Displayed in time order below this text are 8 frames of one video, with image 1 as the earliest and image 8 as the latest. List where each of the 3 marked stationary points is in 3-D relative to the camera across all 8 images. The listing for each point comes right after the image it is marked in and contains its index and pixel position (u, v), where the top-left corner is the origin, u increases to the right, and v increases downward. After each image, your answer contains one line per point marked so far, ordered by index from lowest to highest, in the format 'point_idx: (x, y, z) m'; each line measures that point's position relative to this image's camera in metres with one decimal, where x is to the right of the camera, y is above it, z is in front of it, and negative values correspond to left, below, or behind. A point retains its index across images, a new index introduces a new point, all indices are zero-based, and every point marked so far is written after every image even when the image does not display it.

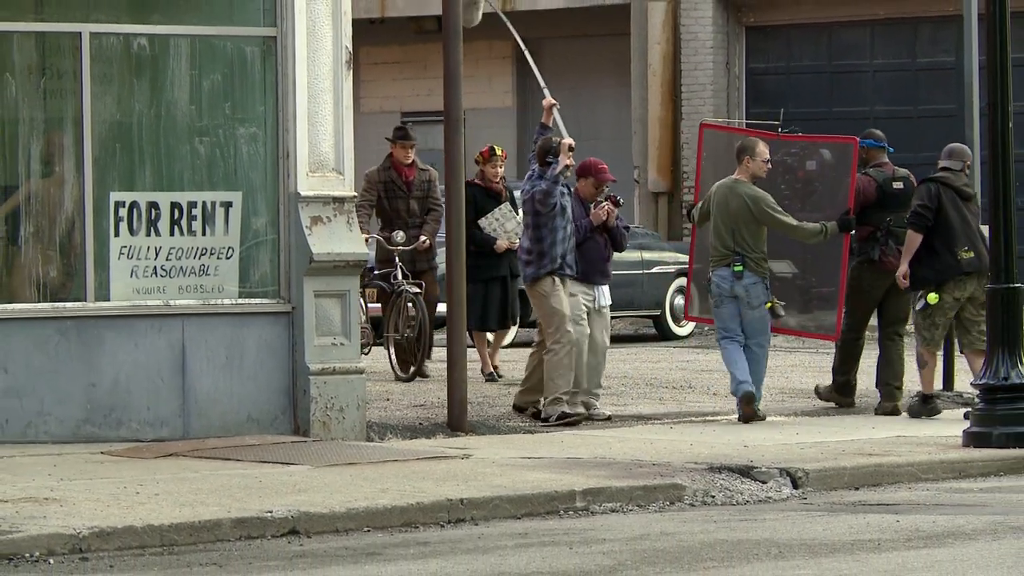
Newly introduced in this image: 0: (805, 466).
0: (+1.2, -0.8, +10.2) m
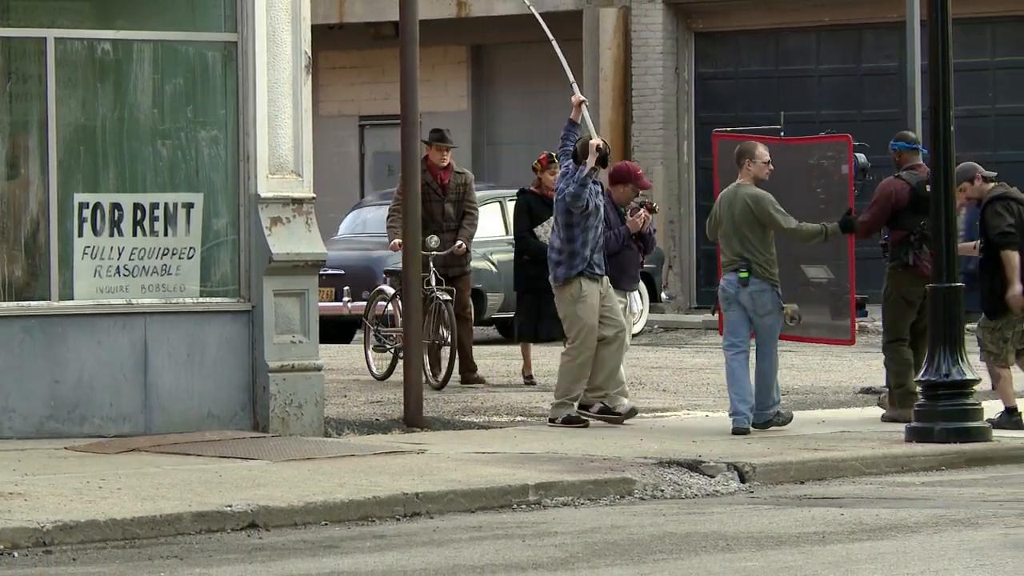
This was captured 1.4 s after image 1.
0: (+1.0, -0.8, +10.4) m
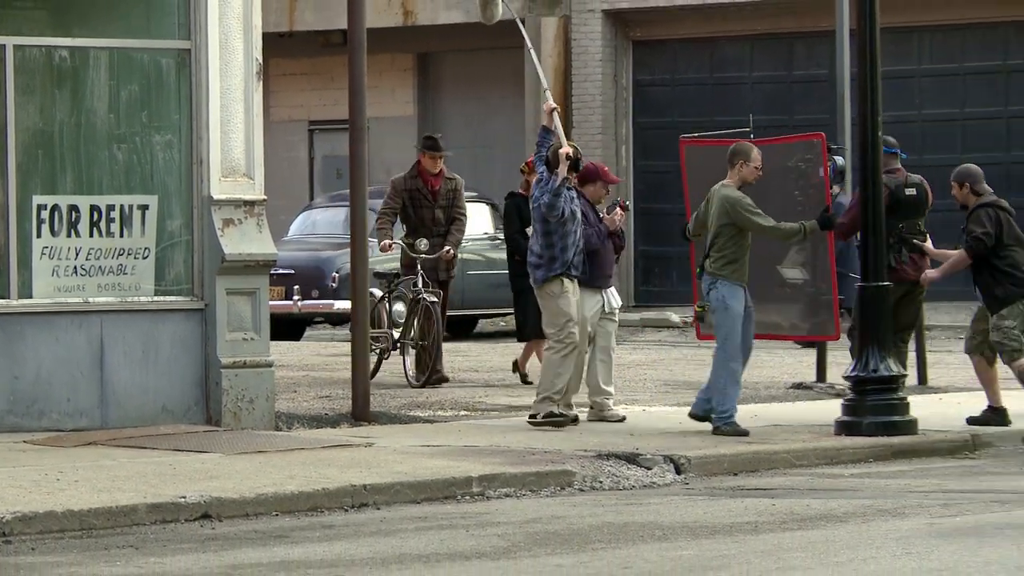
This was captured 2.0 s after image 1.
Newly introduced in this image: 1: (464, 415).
0: (+0.8, -0.8, +10.8) m
1: (-0.2, -0.7, +12.1) m
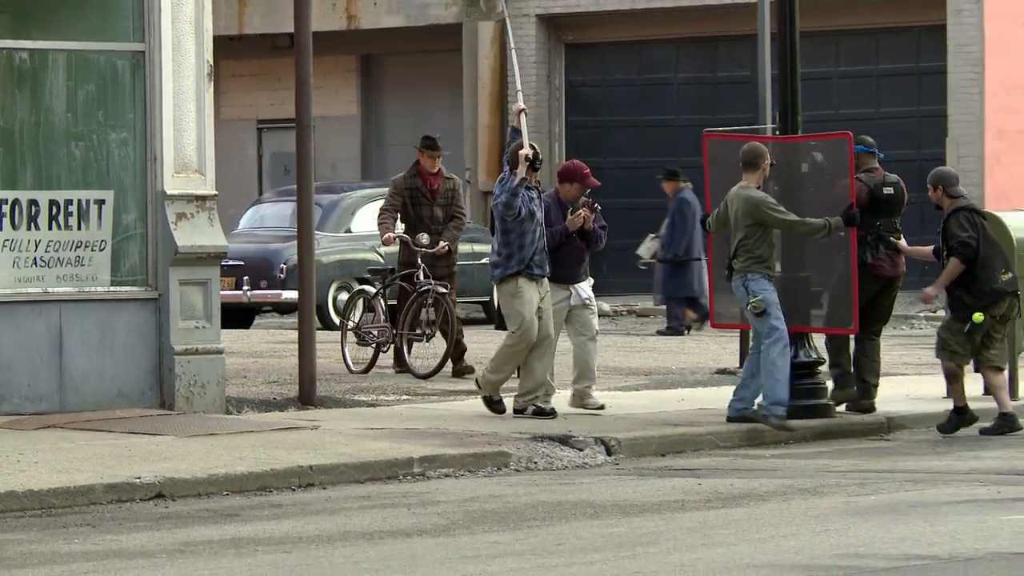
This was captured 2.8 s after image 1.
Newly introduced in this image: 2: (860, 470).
0: (+0.5, -0.7, +11.4) m
1: (-0.6, -0.6, +12.7) m
2: (+1.6, -0.8, +10.8) m
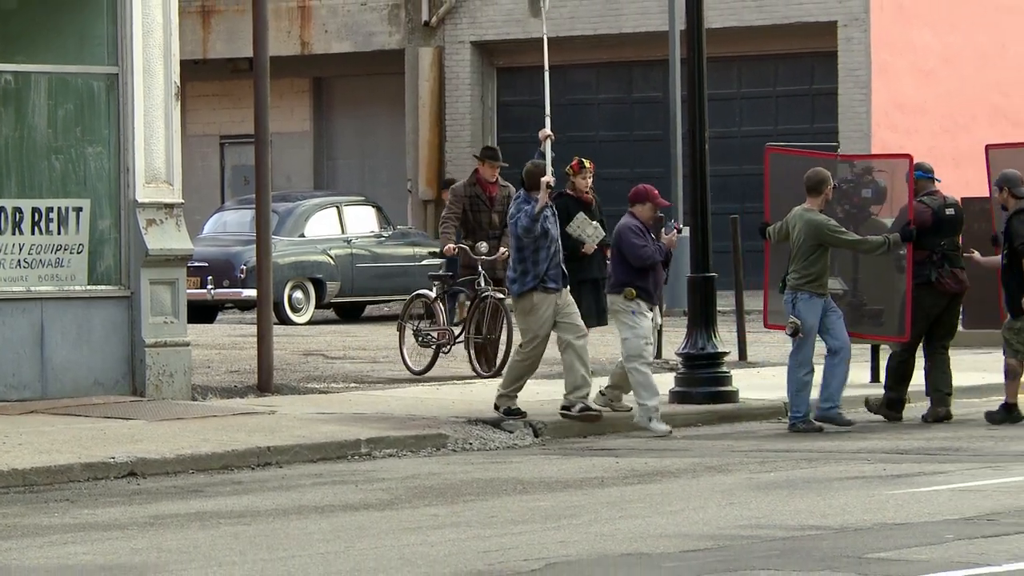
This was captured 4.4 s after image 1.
0: (+0.2, -0.7, +12.7) m
1: (-0.9, -0.6, +14.0) m
2: (+1.3, -0.8, +12.2) m
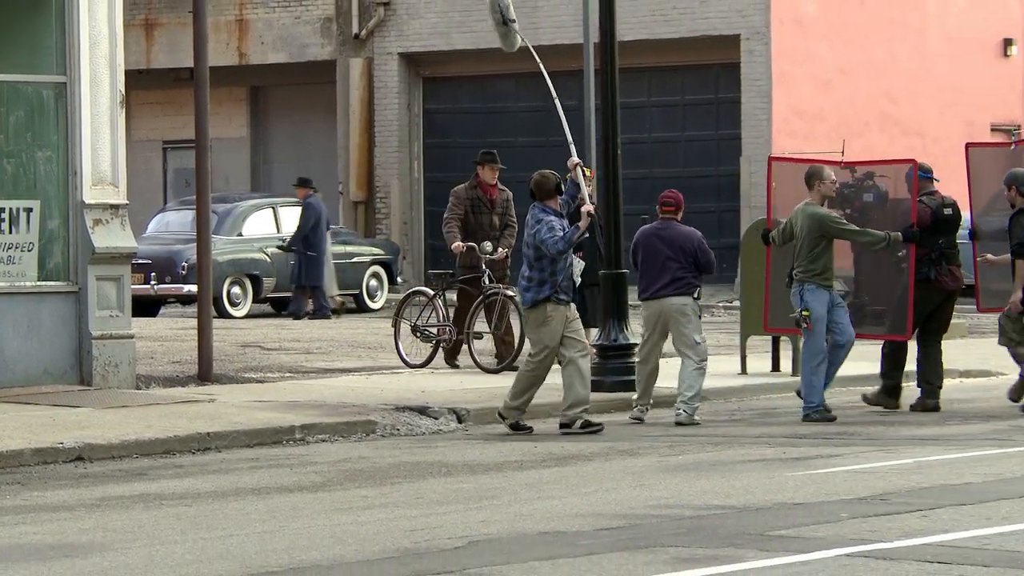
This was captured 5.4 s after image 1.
0: (-0.3, -0.7, +13.6) m
1: (-1.4, -0.6, +14.8) m
2: (+0.9, -0.8, +13.1) m
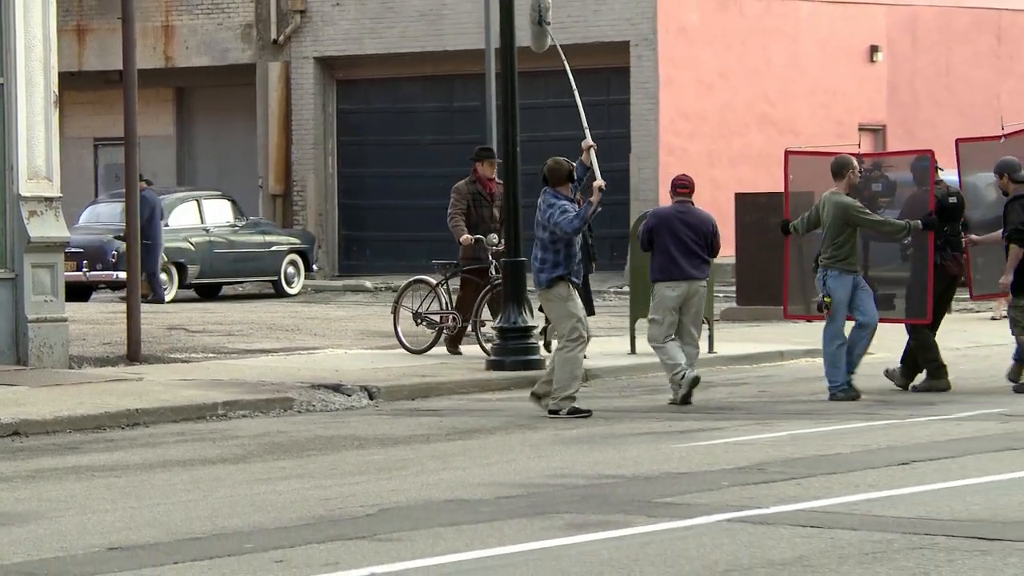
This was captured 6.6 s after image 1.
0: (-0.8, -0.6, +14.7) m
1: (-2.0, -0.5, +15.9) m
2: (+0.3, -0.7, +14.3) m
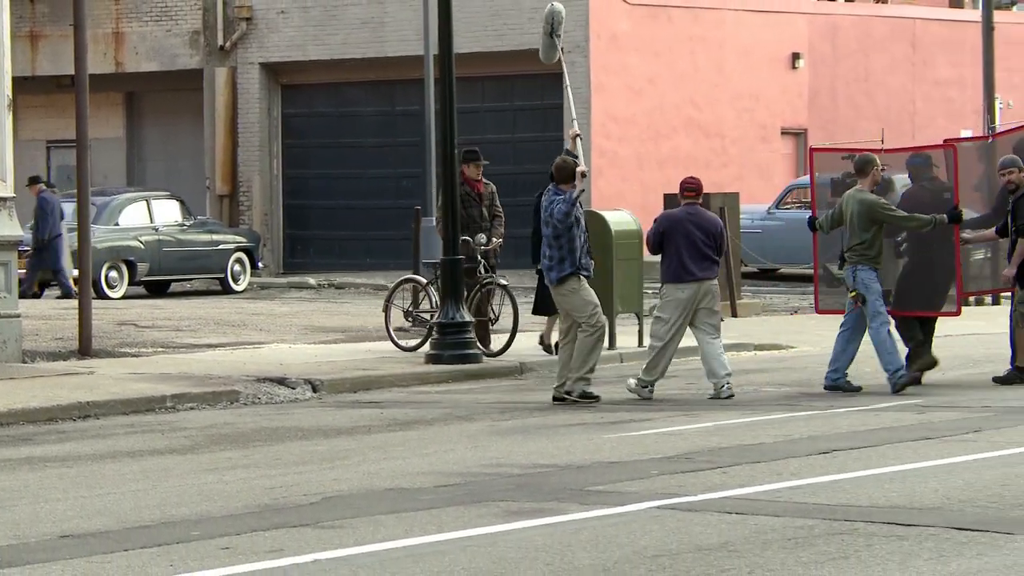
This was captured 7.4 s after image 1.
0: (-1.2, -0.6, +15.3) m
1: (-2.4, -0.4, +16.5) m
2: (-0.1, -0.7, +14.9) m
